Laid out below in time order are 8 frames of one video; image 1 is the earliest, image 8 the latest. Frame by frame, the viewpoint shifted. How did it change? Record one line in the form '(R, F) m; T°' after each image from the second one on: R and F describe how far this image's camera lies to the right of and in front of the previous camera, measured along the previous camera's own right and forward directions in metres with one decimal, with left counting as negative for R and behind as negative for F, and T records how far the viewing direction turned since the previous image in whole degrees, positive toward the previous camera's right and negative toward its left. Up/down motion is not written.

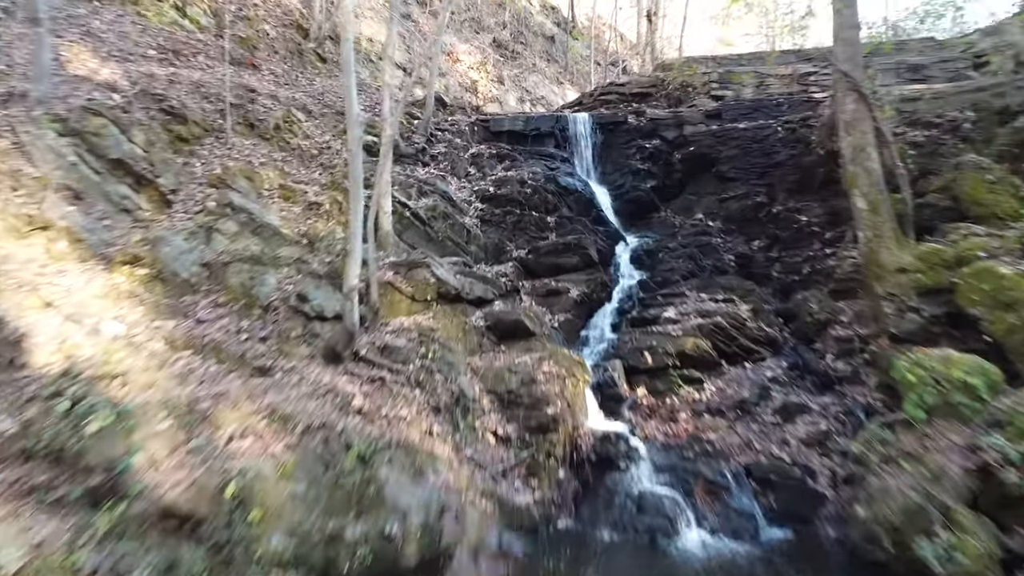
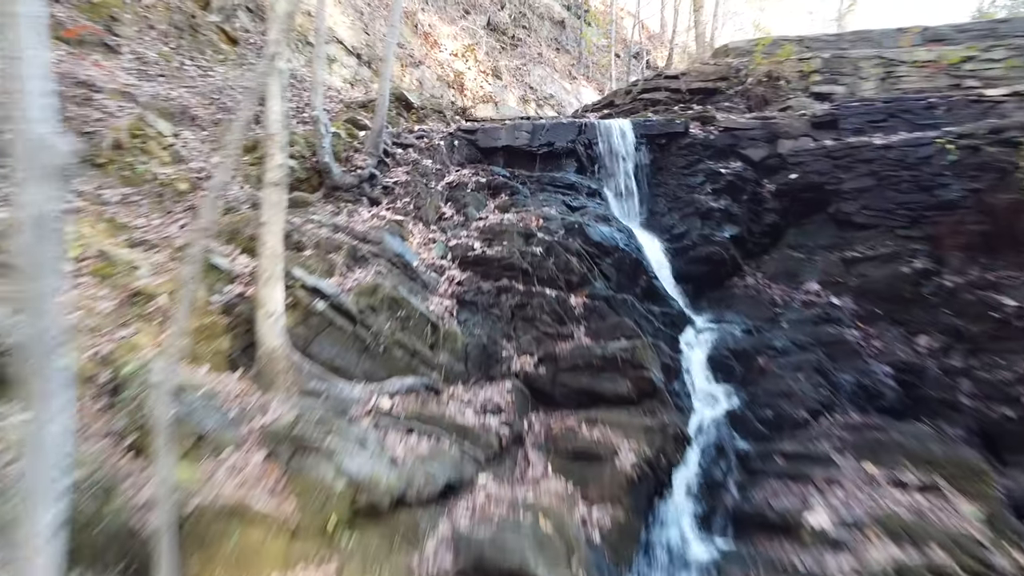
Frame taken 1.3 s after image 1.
(0.0, +5.9) m; 0°
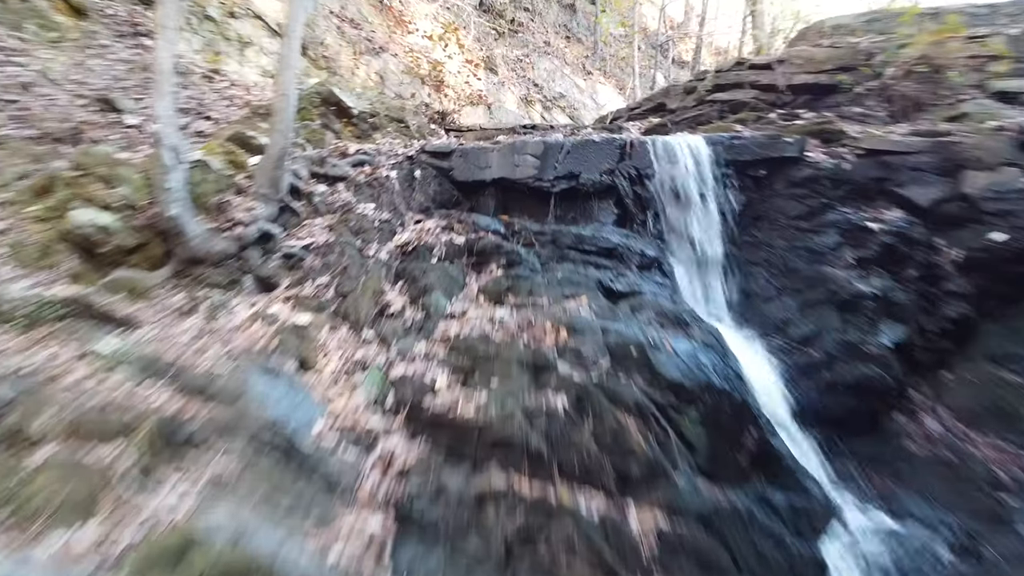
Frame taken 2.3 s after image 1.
(0.0, +4.4) m; 0°
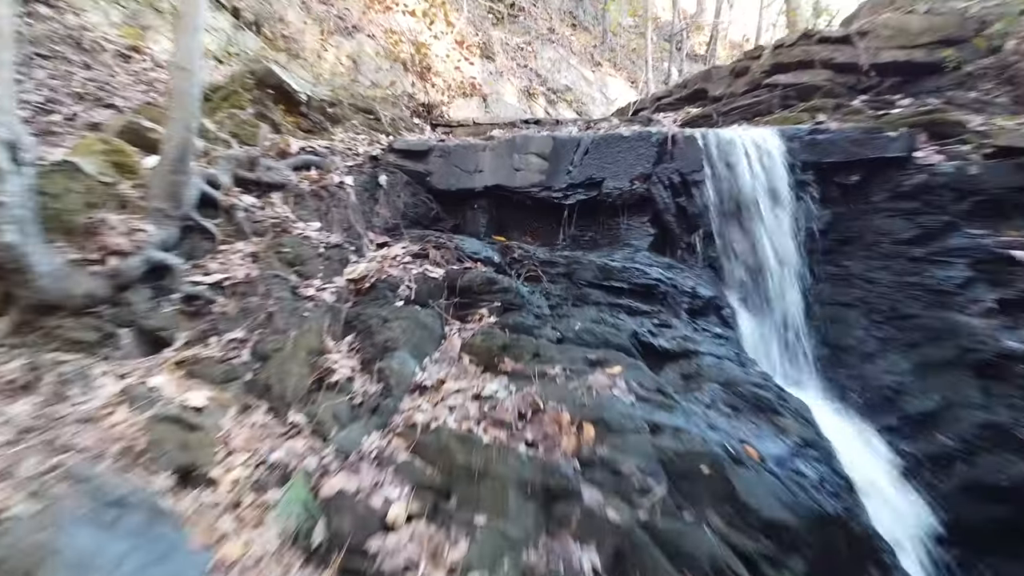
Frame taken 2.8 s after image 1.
(0.0, +1.8) m; 0°
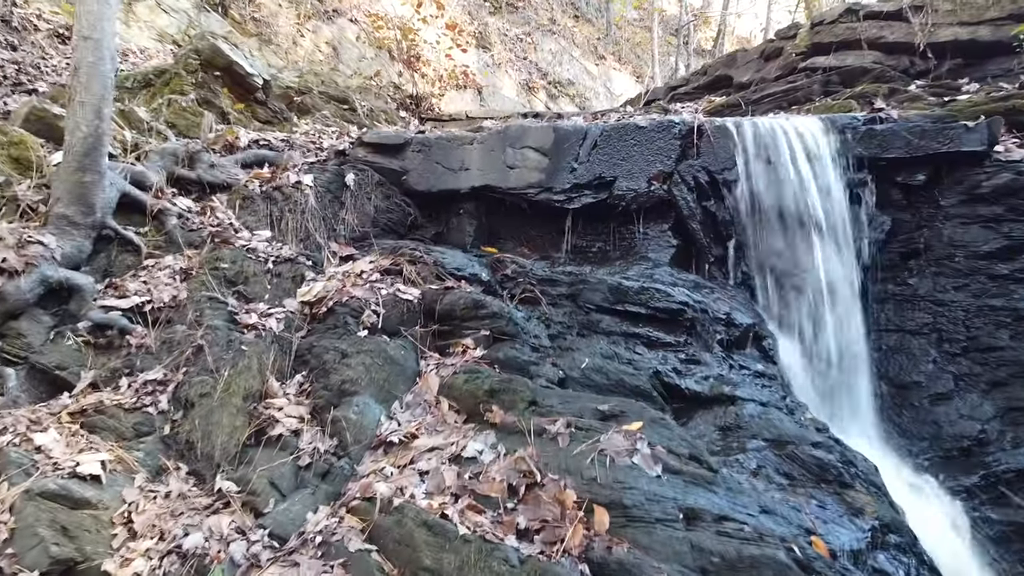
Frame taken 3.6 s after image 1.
(+0.1, +0.8) m; 0°
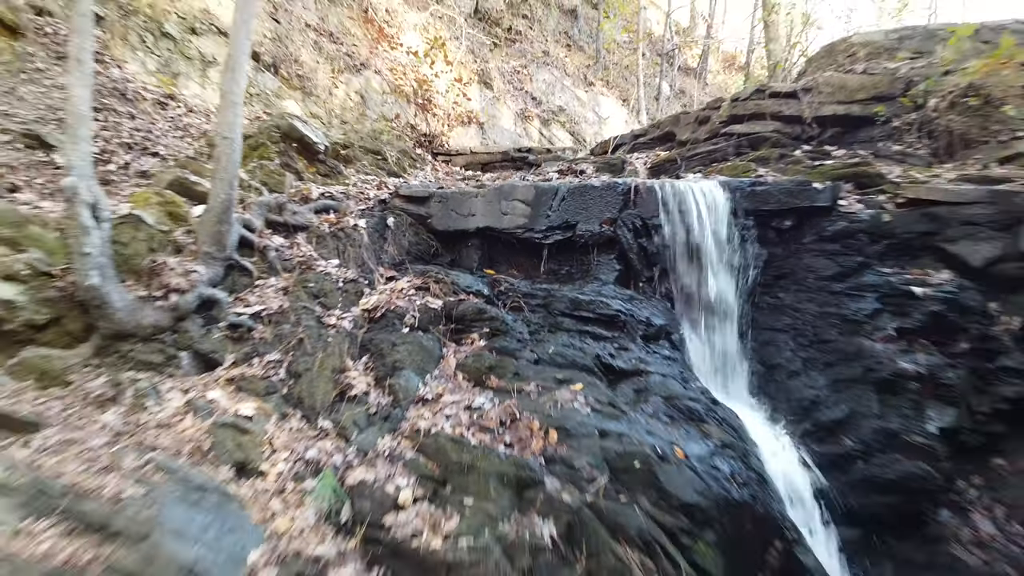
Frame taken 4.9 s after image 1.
(+0.1, -1.8) m; 0°
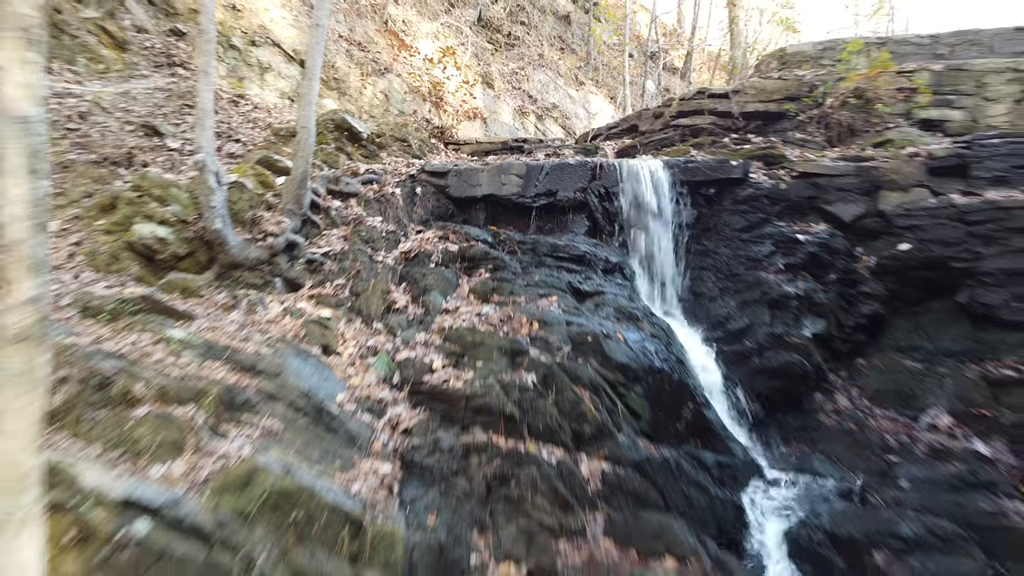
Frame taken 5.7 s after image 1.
(+0.1, -2.0) m; 0°
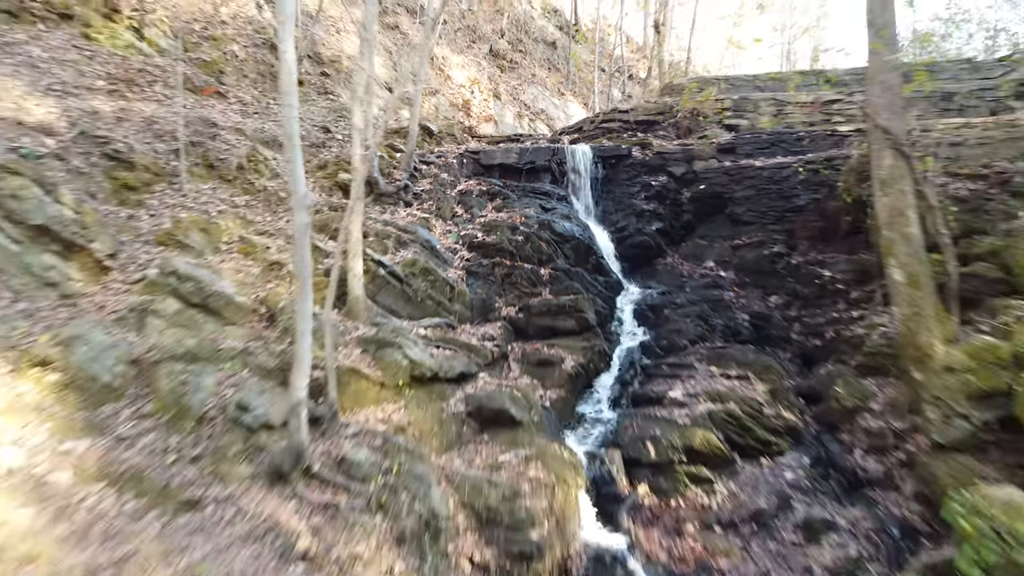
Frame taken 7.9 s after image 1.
(0.0, -7.6) m; 0°
